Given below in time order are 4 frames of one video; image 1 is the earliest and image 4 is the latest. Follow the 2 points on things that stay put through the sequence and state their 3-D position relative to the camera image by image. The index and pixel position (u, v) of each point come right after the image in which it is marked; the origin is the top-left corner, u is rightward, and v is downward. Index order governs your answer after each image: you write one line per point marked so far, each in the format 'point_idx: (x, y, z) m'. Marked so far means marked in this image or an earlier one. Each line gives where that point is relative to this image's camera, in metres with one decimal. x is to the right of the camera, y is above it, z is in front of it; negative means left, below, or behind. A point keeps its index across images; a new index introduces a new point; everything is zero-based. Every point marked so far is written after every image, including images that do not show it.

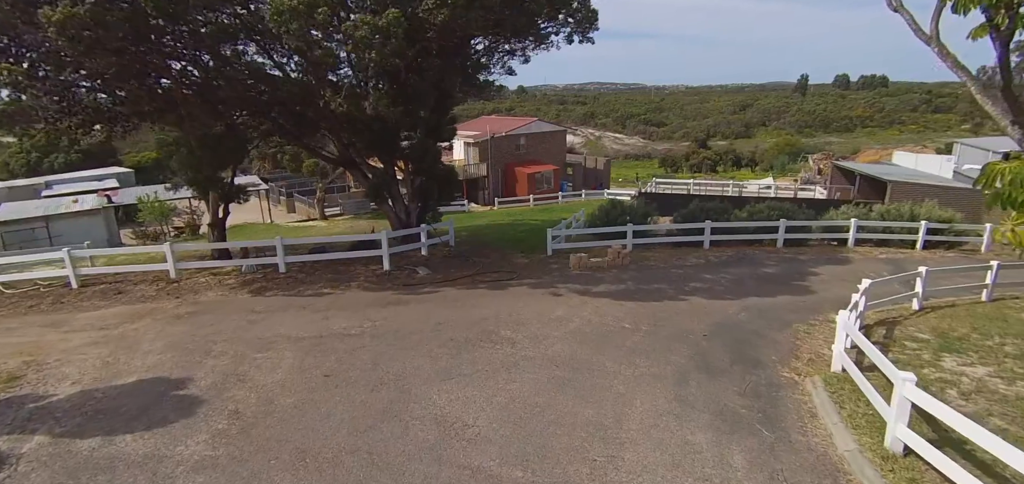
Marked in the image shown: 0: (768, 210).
0: (+8.0, +1.0, +15.6) m
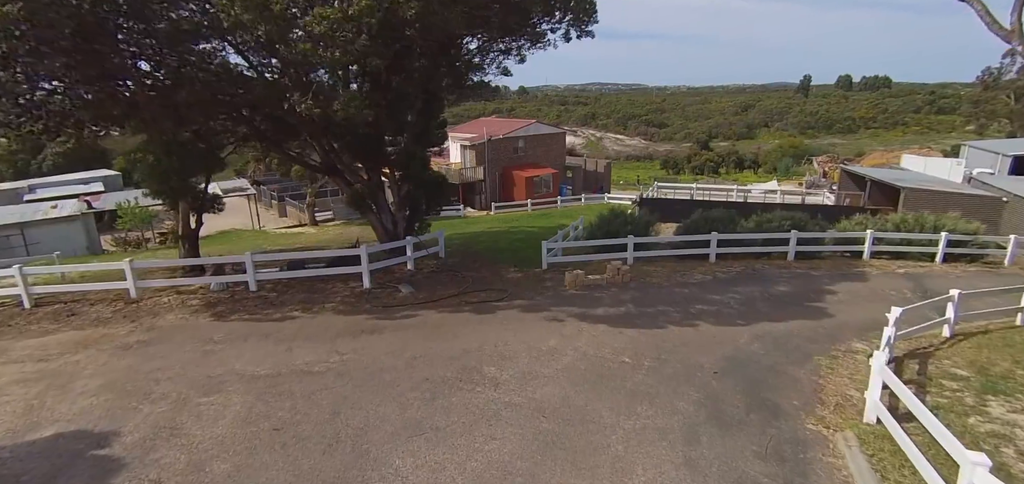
0: (+7.8, +0.7, +14.7) m
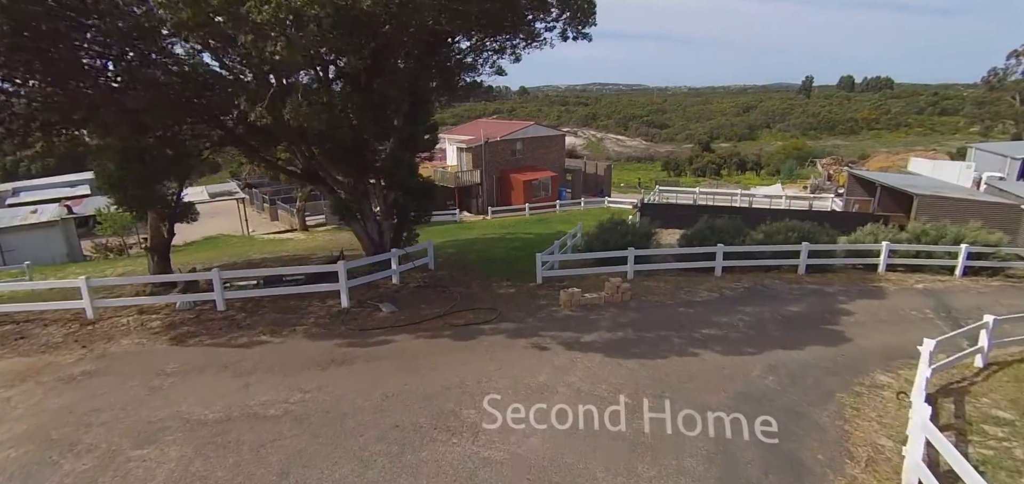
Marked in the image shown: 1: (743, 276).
0: (+7.7, +0.3, +13.8) m
1: (+5.8, -0.8, +12.5) m
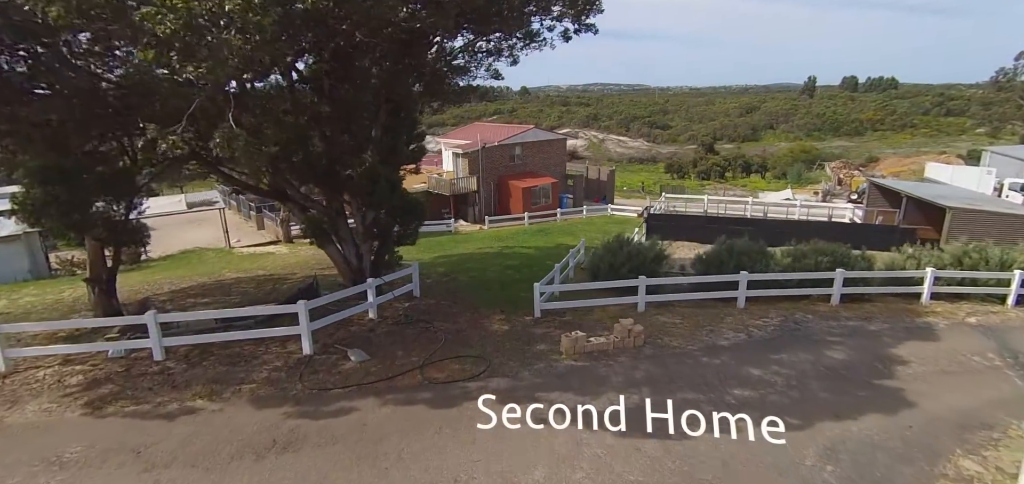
0: (+7.5, -0.3, +12.3) m
1: (+5.7, -1.4, +11.0) m
